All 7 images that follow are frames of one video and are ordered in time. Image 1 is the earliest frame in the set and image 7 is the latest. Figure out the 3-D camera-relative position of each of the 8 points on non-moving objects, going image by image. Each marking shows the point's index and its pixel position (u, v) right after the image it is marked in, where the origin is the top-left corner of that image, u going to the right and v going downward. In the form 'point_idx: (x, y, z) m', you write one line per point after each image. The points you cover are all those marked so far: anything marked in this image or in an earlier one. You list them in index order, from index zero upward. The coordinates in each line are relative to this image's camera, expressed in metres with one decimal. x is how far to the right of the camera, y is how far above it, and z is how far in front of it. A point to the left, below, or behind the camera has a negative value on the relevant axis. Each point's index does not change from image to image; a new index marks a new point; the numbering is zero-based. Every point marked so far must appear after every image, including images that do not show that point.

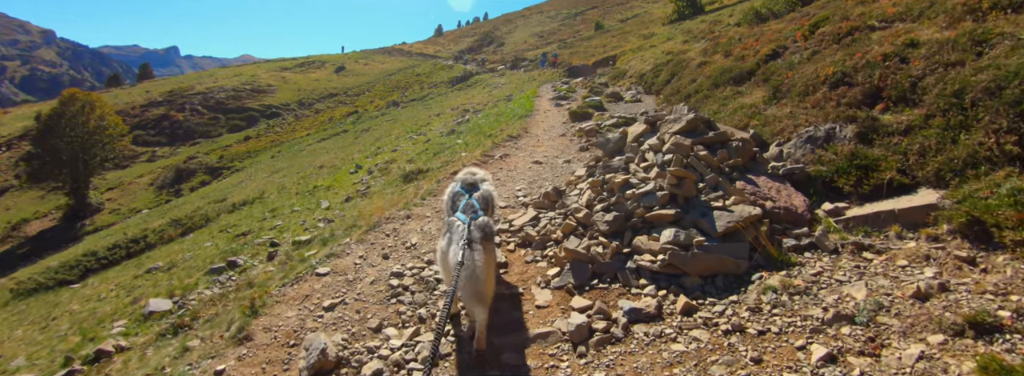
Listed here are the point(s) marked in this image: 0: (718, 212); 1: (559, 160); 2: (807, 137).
0: (+3.3, -0.4, +6.9) m
1: (+1.6, +1.0, +14.9) m
2: (+6.3, +1.1, +9.2) m
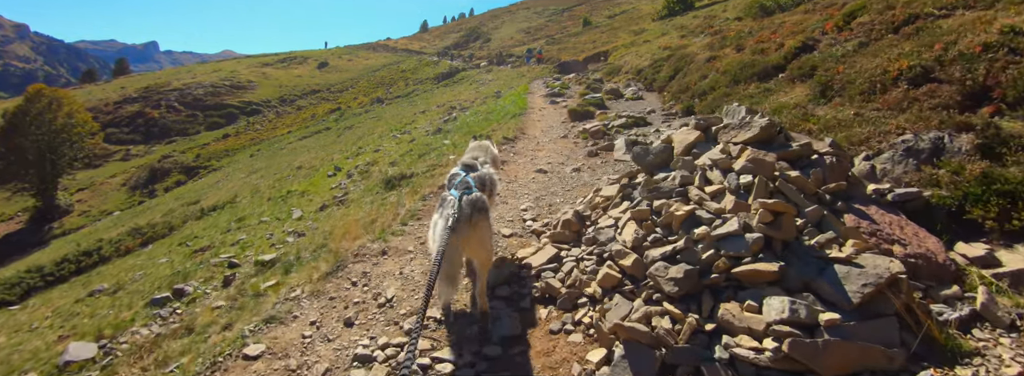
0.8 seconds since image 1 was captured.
0: (+3.6, -0.9, +4.7) m
1: (+1.6, +0.5, +12.6) m
2: (+6.5, +0.7, +7.1) m
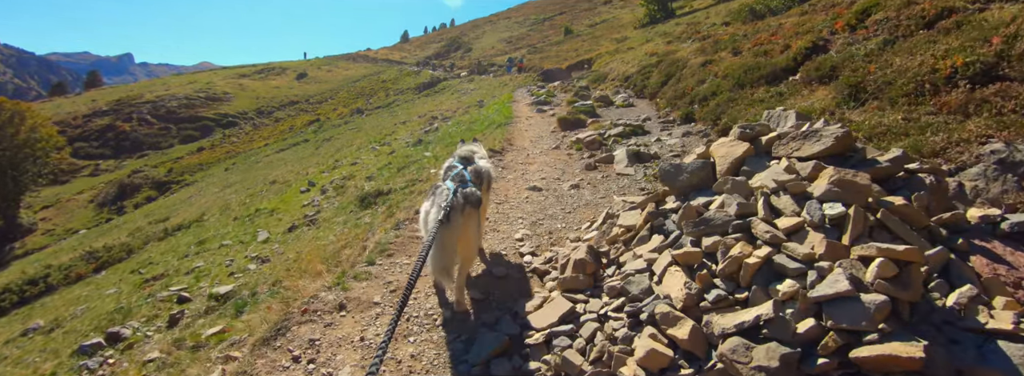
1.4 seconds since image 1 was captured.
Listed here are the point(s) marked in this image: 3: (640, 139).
0: (+3.6, -1.2, +3.1) m
1: (+1.3, 0.0, +11.0) m
2: (+6.5, +0.4, +5.7) m
3: (+4.5, +1.7, +14.9) m
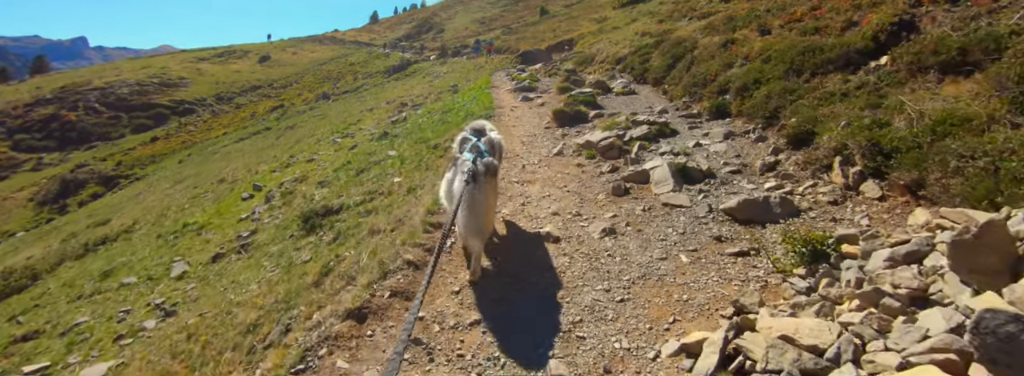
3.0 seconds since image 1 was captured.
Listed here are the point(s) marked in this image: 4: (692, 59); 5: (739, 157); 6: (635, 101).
0: (+4.1, -2.2, -0.5) m
1: (+1.3, -0.7, +7.2) m
2: (+6.7, -0.5, +2.2) m
3: (+4.2, +1.2, +11.1) m
4: (+8.4, +6.0, +20.0) m
5: (+5.3, +0.7, +10.0) m
6: (+5.3, +3.7, +18.6) m
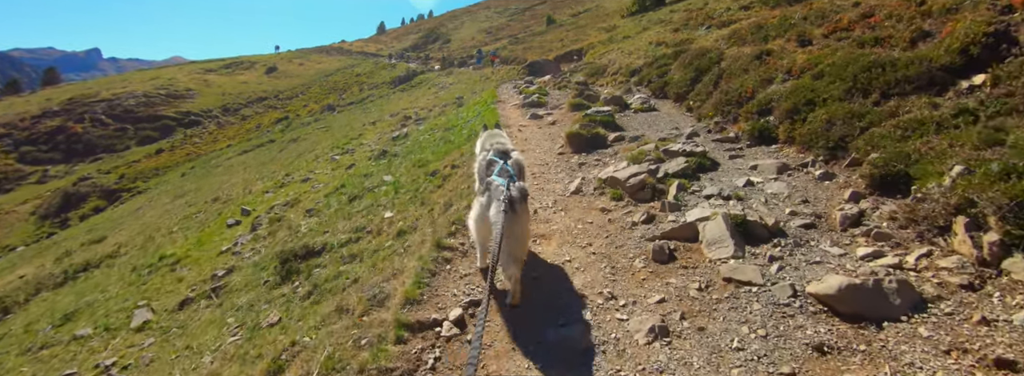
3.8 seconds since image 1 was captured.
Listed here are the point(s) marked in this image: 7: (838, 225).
0: (+4.1, -3.0, -2.6) m
1: (+1.4, -1.7, +5.2) m
2: (+6.8, -1.4, +0.1) m
3: (+4.4, +0.2, +9.1) m
4: (+8.7, +4.8, +18.1) m
5: (+5.5, -0.3, +8.0) m
6: (+5.6, +2.6, +16.6) m
7: (+5.4, -0.6, +7.1) m
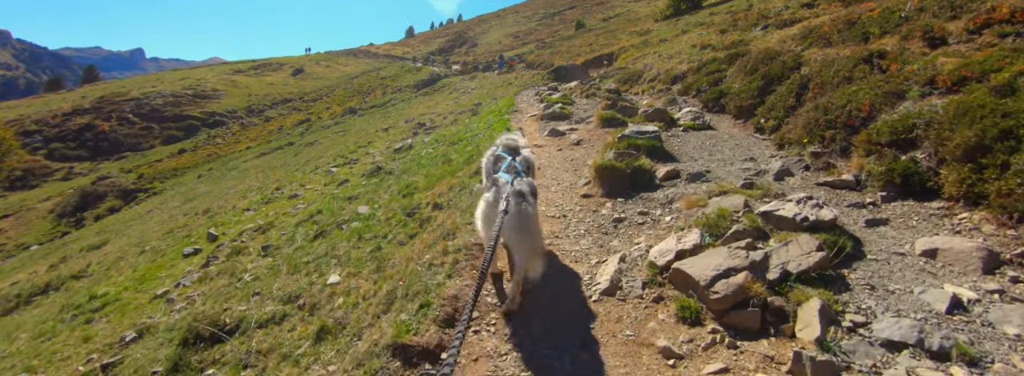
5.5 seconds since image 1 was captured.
0: (+3.1, -4.2, -6.9) m
1: (+0.9, -2.9, +1.0) m
2: (+6.0, -2.6, -4.4) m
3: (+4.2, -1.1, +4.8) m
4: (+9.1, +3.3, +13.5) m
5: (+5.2, -1.6, +3.6) m
6: (+5.9, +1.2, +12.2) m
7: (+5.0, -1.9, +2.7) m
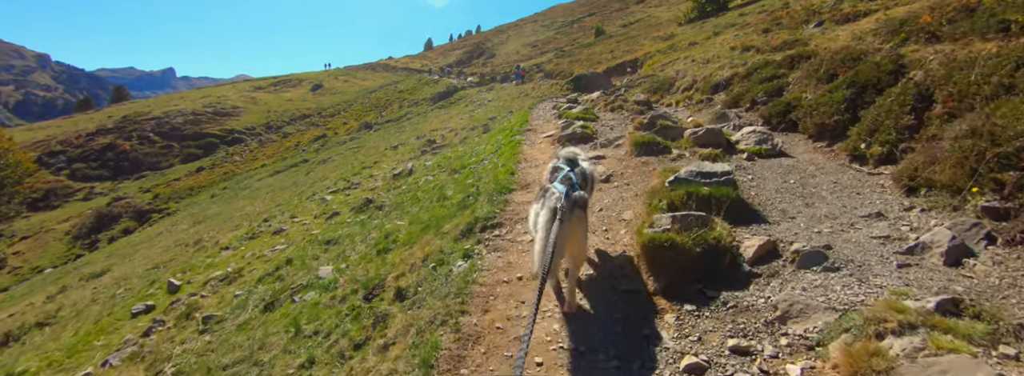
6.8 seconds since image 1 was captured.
0: (+2.3, -5.0, -10.5) m
1: (+0.5, -3.9, -2.5) m
2: (+5.3, -3.5, -8.1) m
3: (+3.9, -2.2, +1.2) m
4: (+9.2, +2.1, +9.7) m
5: (+4.9, -2.6, -0.1) m
6: (+5.9, 0.0, +8.5) m
7: (+4.7, -2.9, -1.0) m
